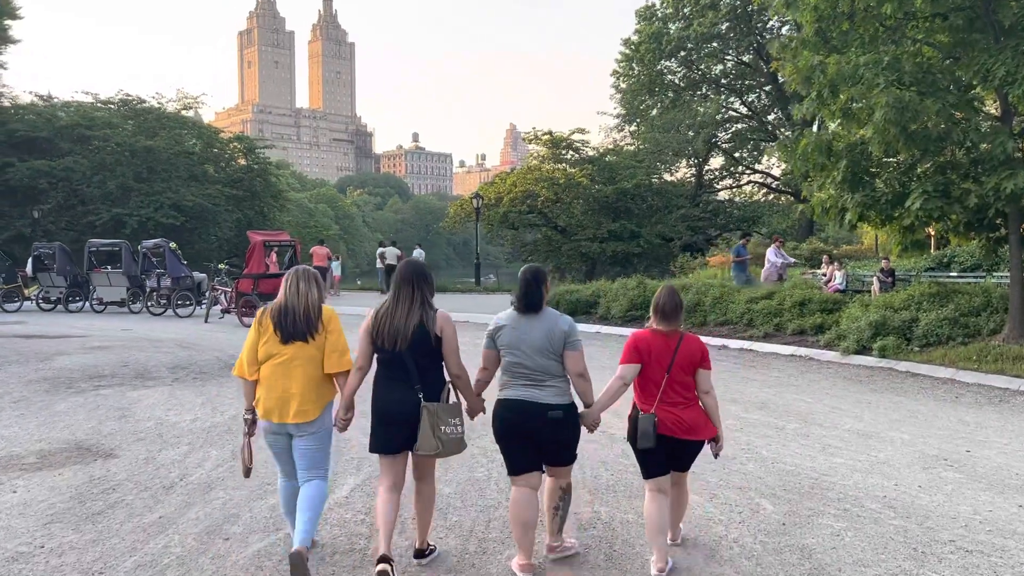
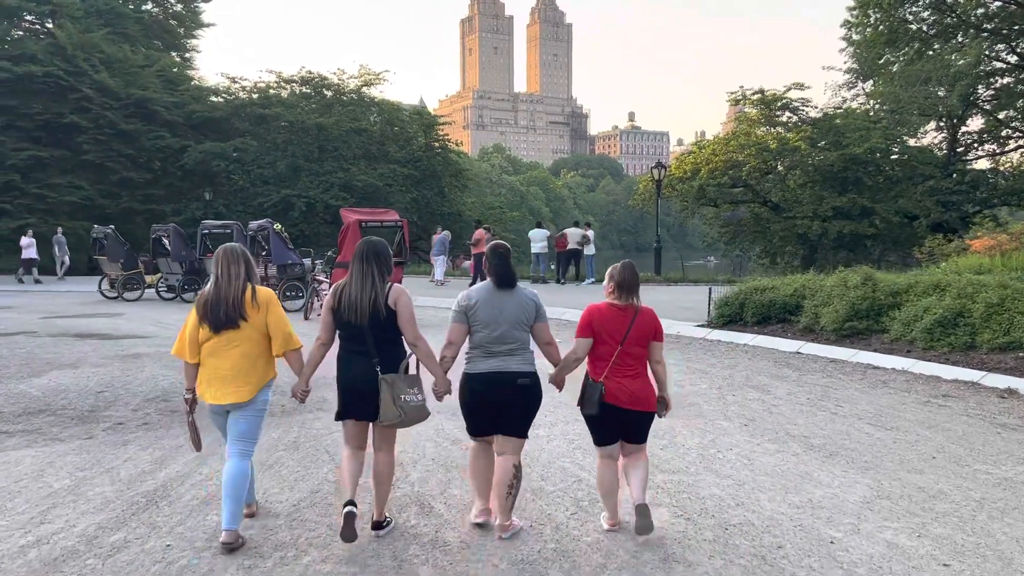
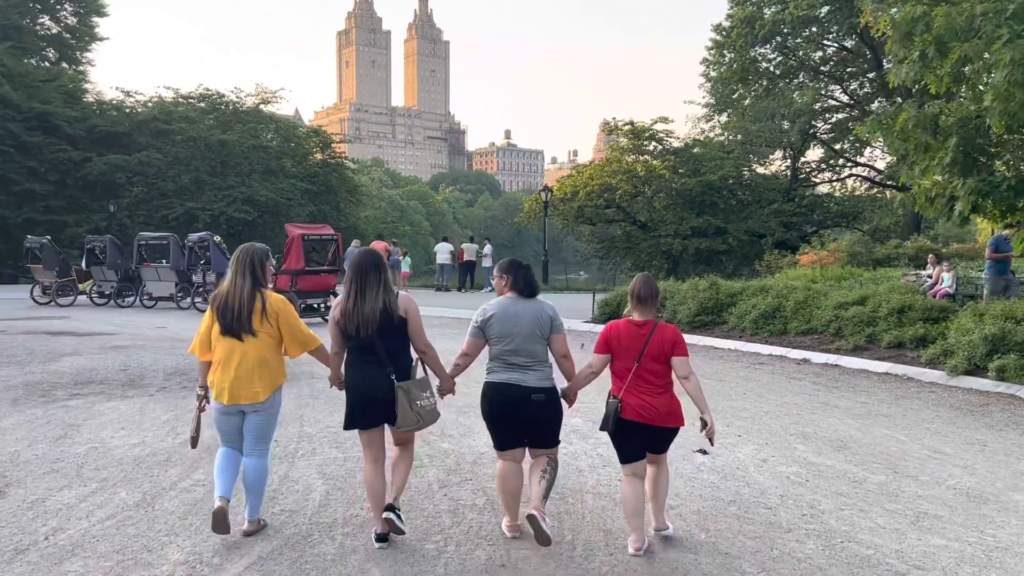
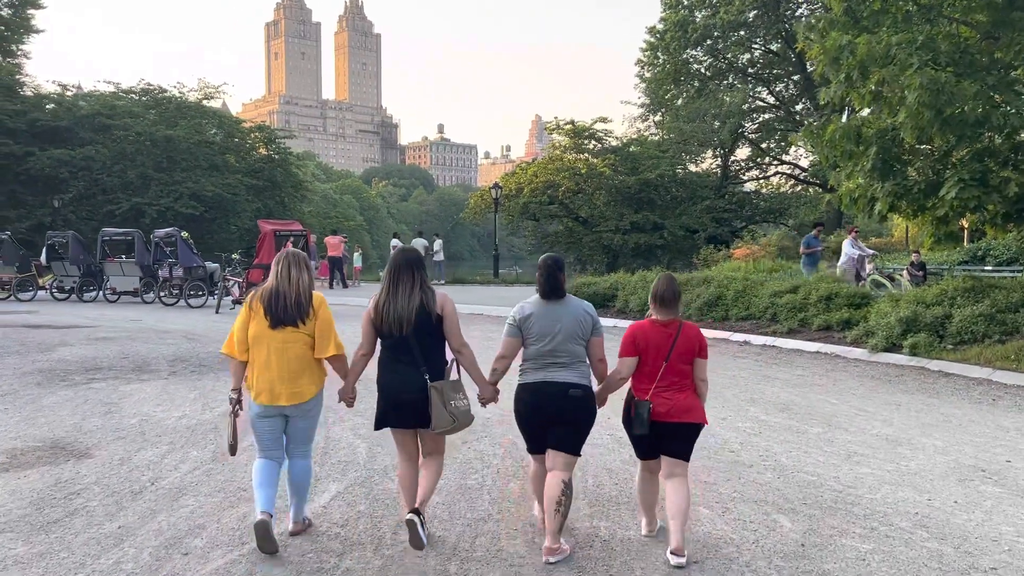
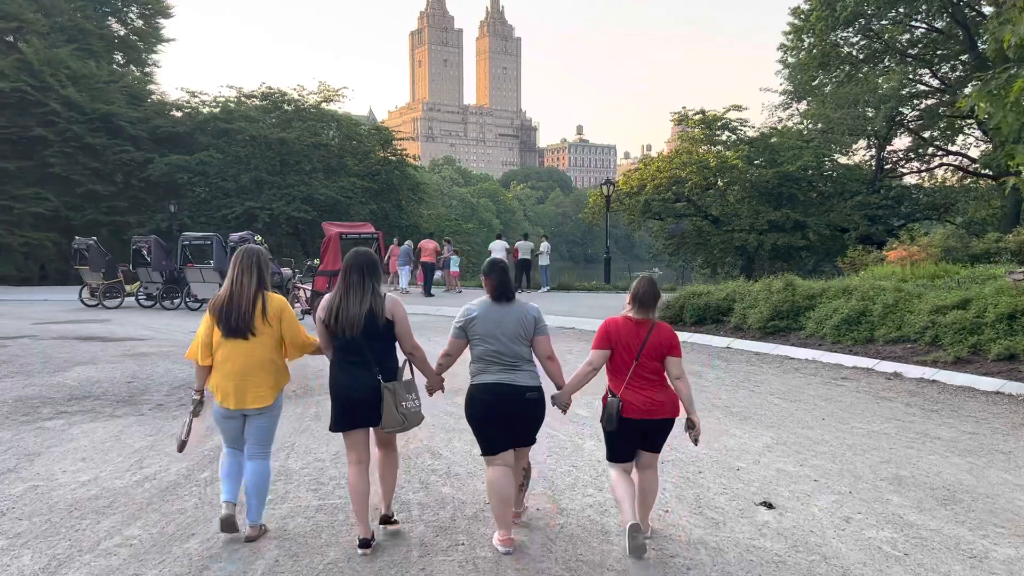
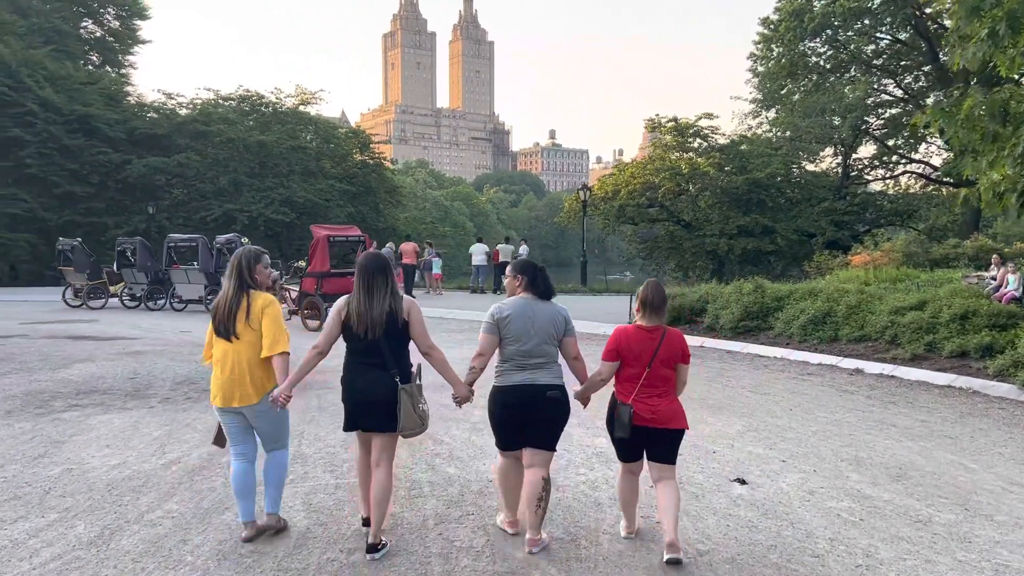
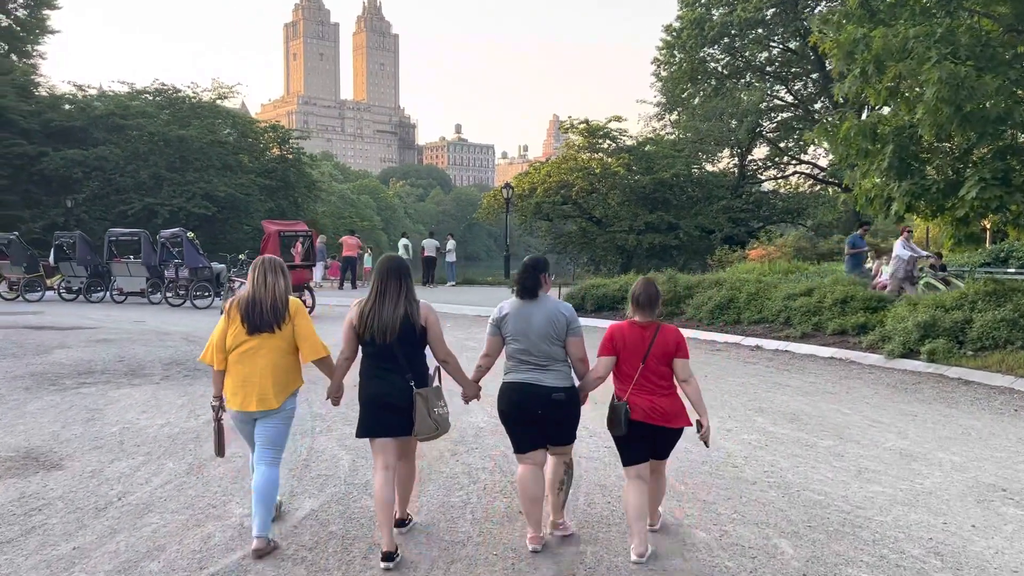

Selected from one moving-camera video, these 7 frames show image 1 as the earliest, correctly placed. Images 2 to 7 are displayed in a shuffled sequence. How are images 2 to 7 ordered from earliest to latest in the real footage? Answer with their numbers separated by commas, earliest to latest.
4, 7, 3, 6, 5, 2
